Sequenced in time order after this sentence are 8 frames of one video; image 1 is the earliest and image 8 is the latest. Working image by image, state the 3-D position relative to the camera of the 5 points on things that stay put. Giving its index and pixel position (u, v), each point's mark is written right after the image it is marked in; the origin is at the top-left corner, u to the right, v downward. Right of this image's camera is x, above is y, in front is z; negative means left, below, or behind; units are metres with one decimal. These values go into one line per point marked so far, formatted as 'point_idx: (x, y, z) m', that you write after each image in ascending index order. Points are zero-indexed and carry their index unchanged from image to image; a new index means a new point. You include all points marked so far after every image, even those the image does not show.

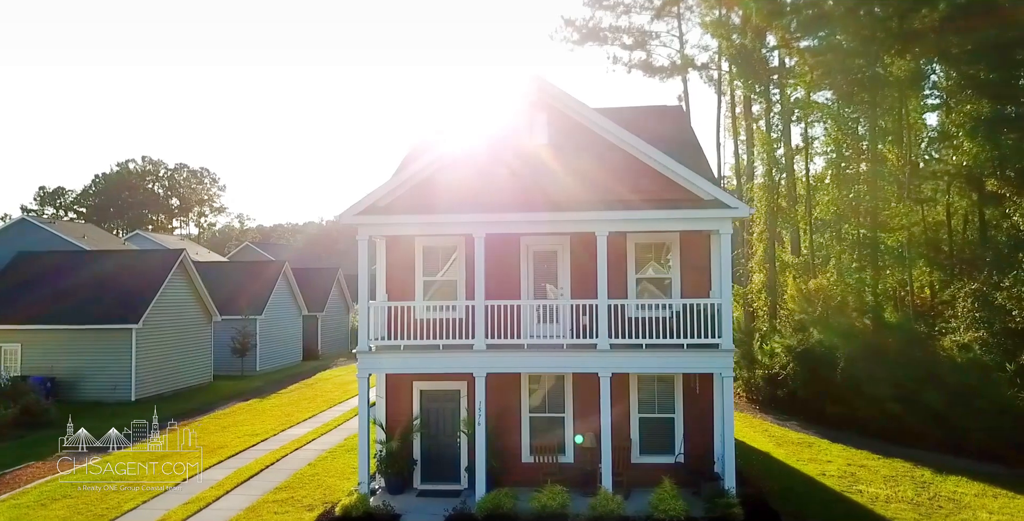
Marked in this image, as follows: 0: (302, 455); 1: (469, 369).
0: (-4.9, -4.6, +16.7) m
1: (-0.7, -1.8, +11.5) m
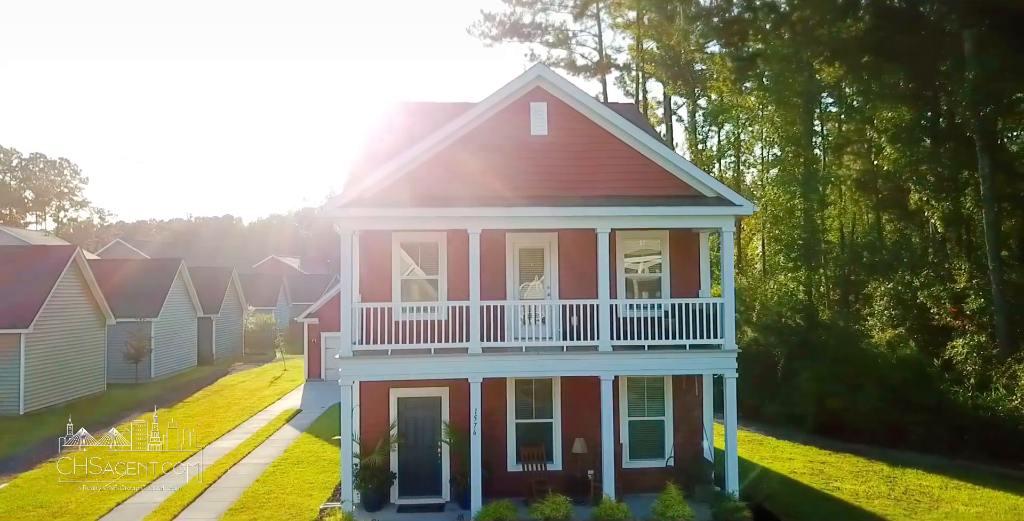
0: (-5.7, -4.5, +15.1) m
1: (-0.7, -1.7, +10.6) m
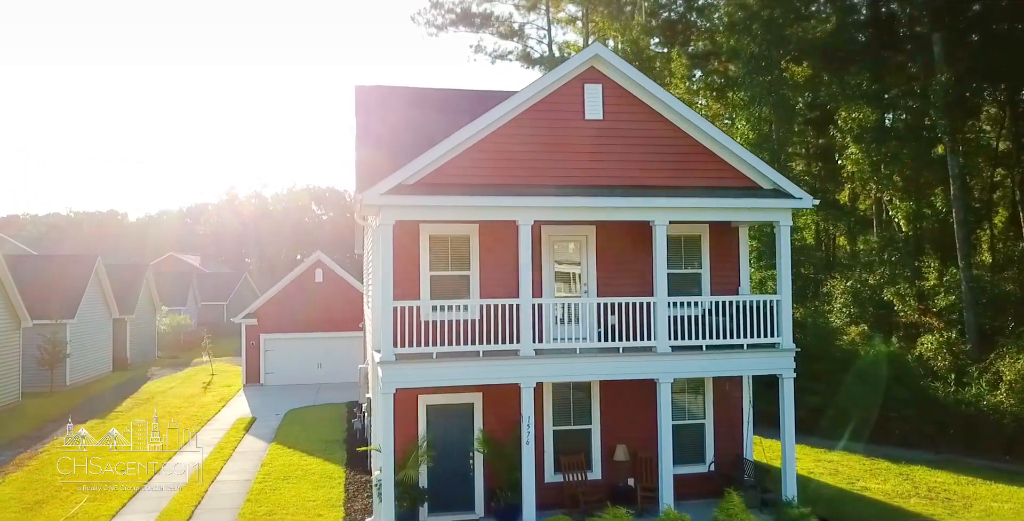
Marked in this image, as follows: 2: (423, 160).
0: (-5.4, -4.4, +13.5) m
1: (0.0, -1.6, +9.7) m
2: (-1.2, +1.3, +9.5) m
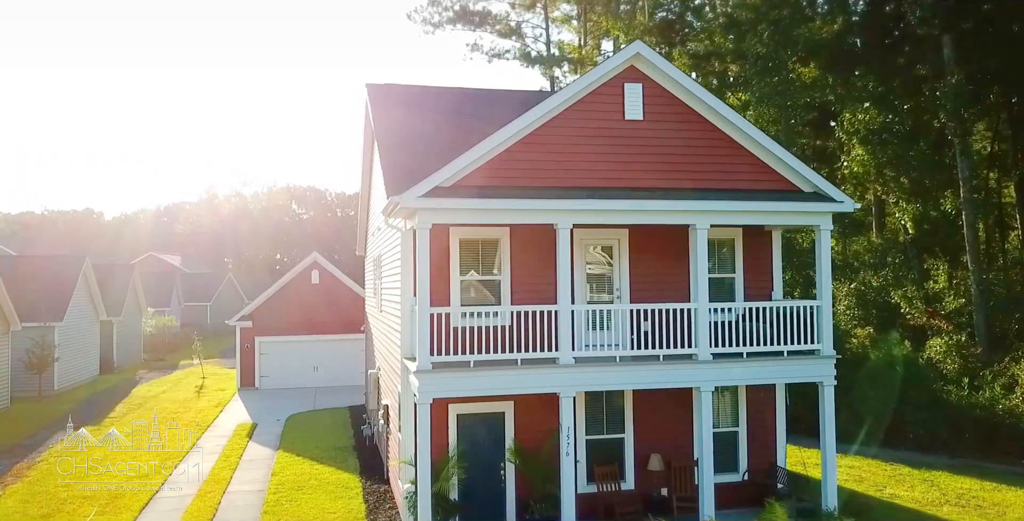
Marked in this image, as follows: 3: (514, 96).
0: (-5.0, -4.4, +13.1) m
1: (+0.6, -1.7, +9.3) m
2: (-0.6, +1.3, +9.1) m
3: (0.0, +3.6, +15.9) m
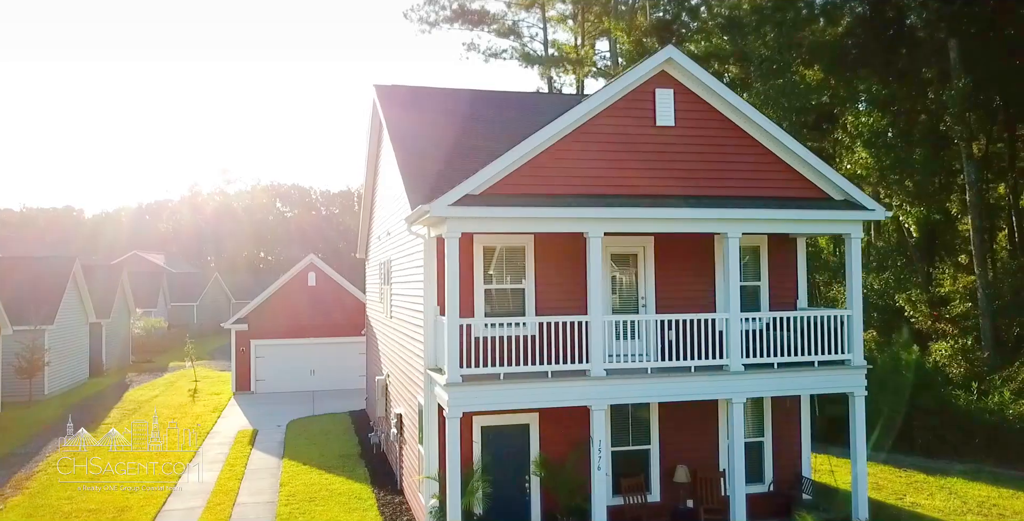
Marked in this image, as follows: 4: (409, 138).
0: (-4.7, -4.6, +12.7) m
1: (+0.9, -1.8, +9.1) m
2: (-0.3, +1.2, +8.9) m
3: (+0.3, +3.5, +15.6) m
4: (-1.9, +2.3, +13.7) m
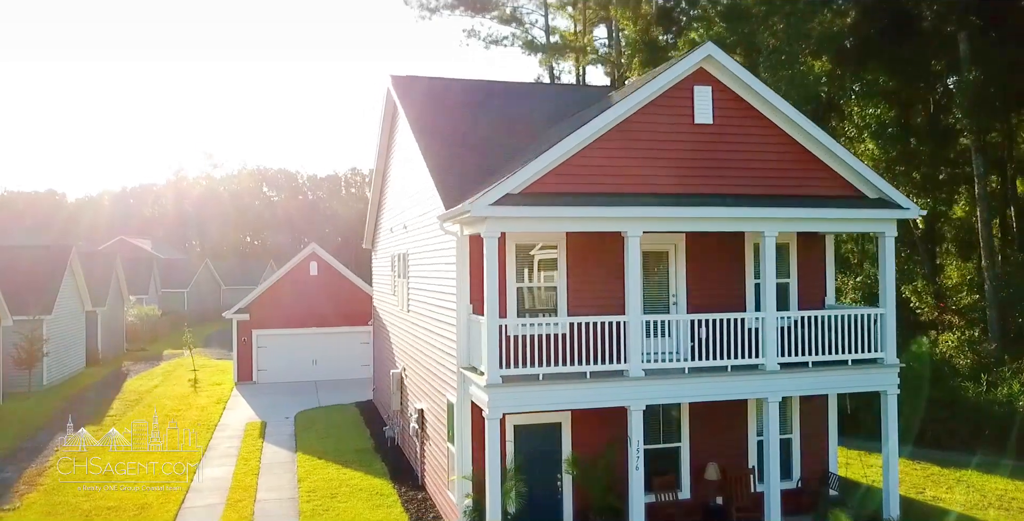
0: (-4.3, -4.5, +12.7) m
1: (+1.4, -1.8, +9.1) m
2: (+0.2, +1.2, +8.7) m
3: (+0.6, +3.7, +15.5) m
4: (-1.5, +2.4, +13.5) m
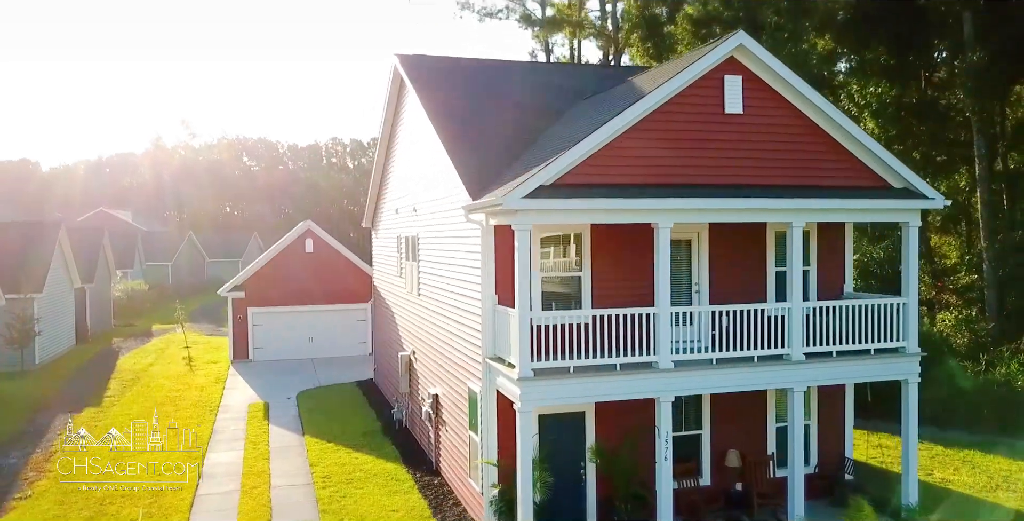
0: (-4.0, -4.2, +12.7) m
1: (+1.8, -1.7, +9.1) m
2: (+0.6, +1.2, +8.6) m
3: (+0.9, +4.0, +15.2) m
4: (-1.2, +2.7, +13.3) m
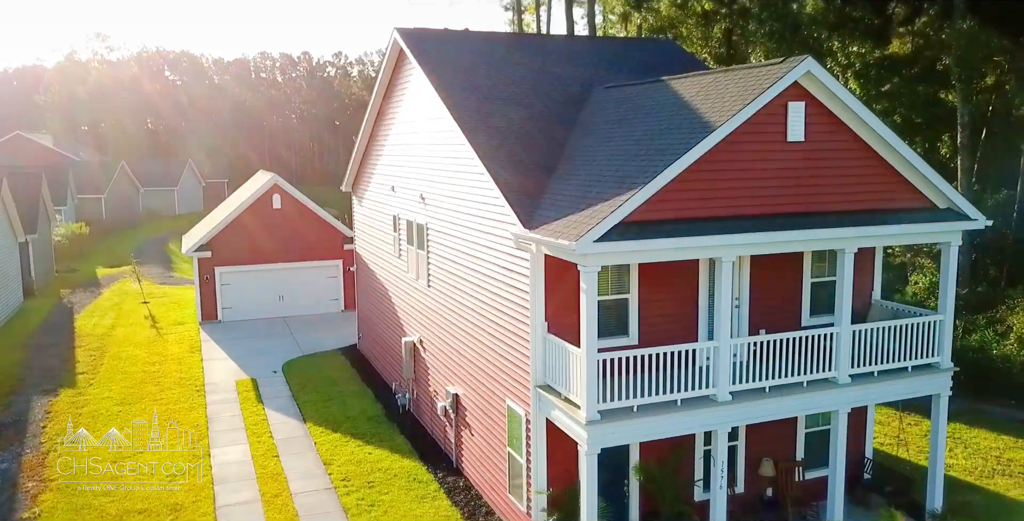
0: (-3.5, -4.3, +12.5) m
1: (+2.6, -2.1, +9.1) m
2: (+1.4, +0.7, +8.2) m
3: (+1.1, +4.2, +14.5) m
4: (-0.8, +2.7, +12.6) m
